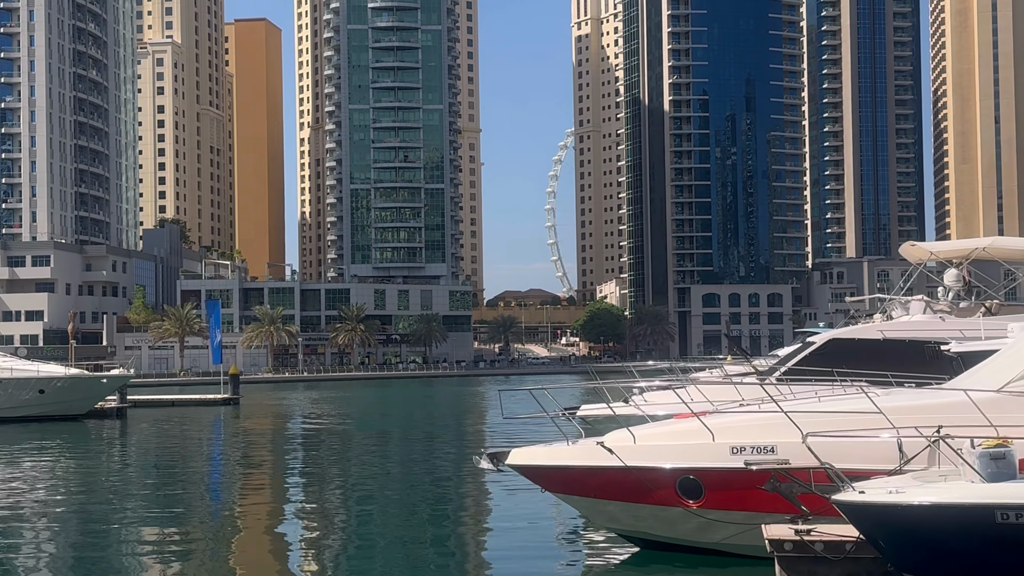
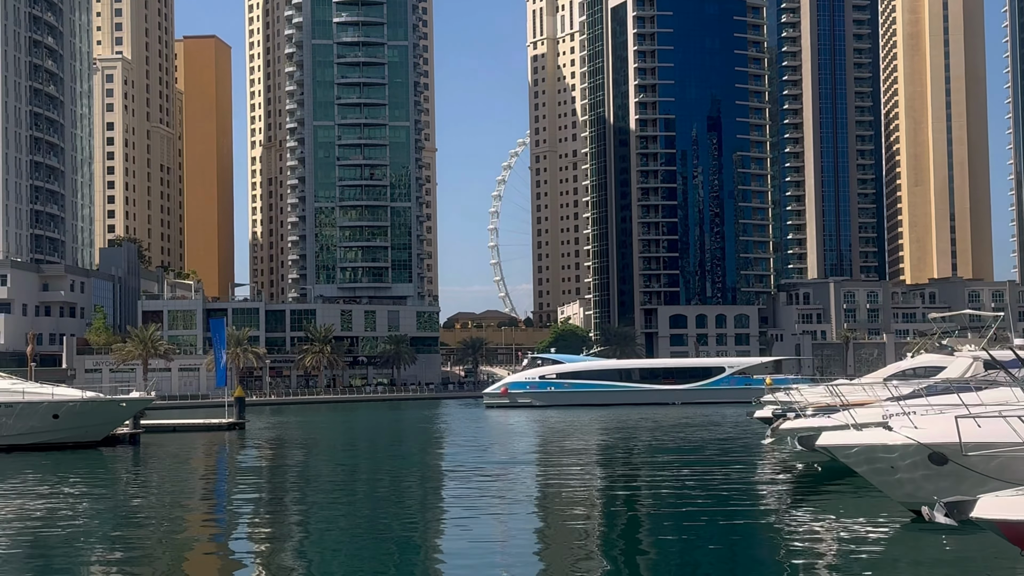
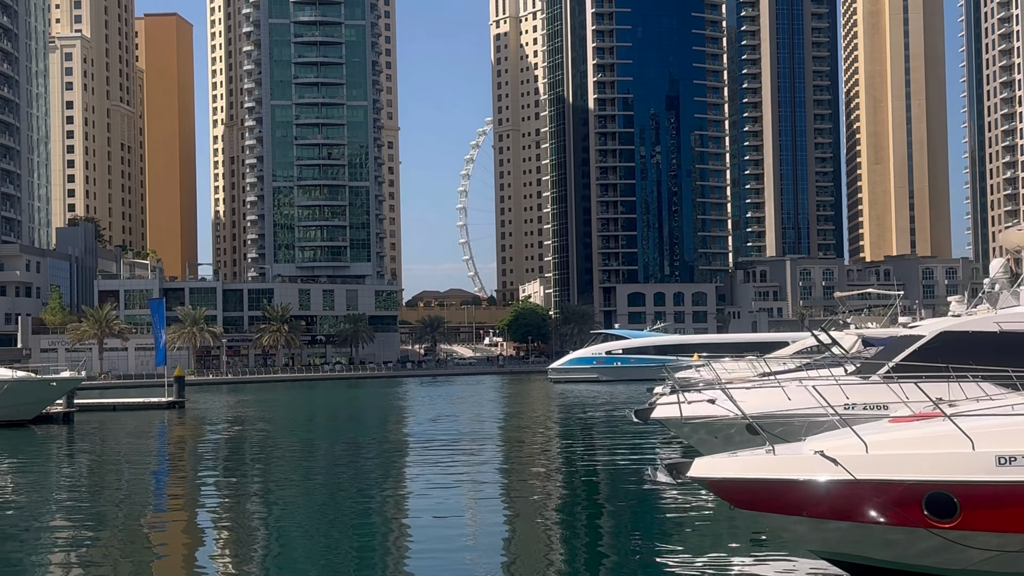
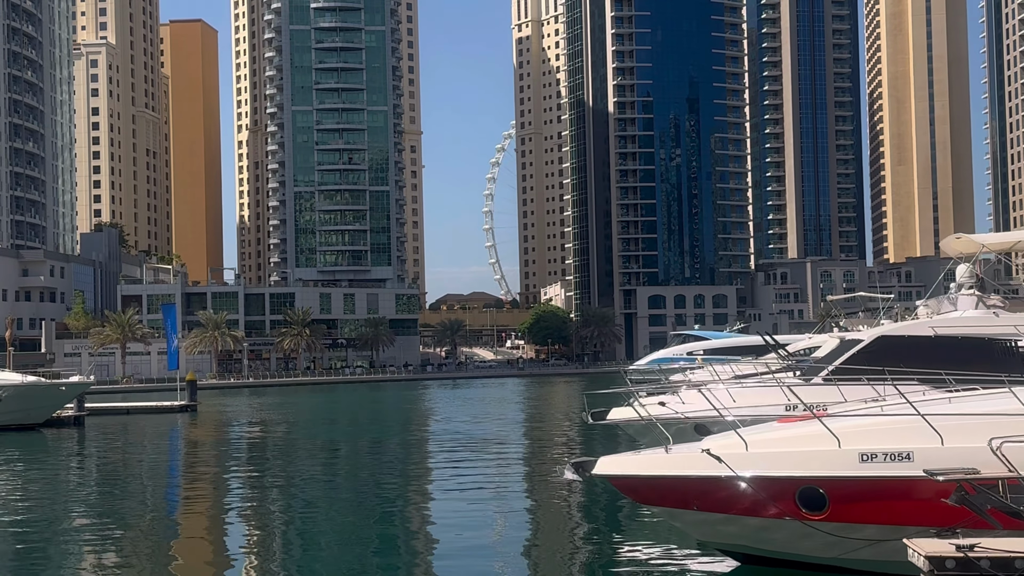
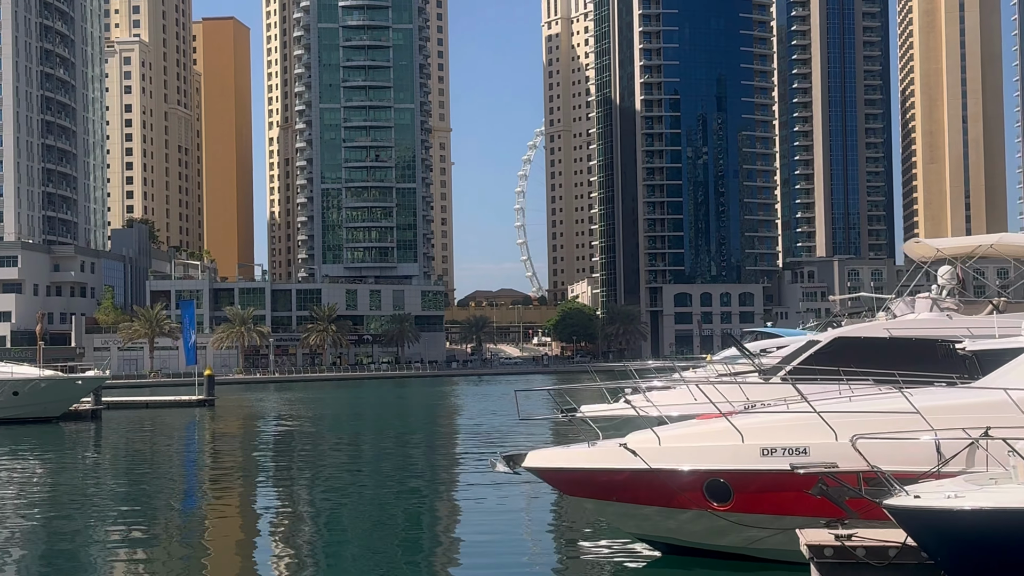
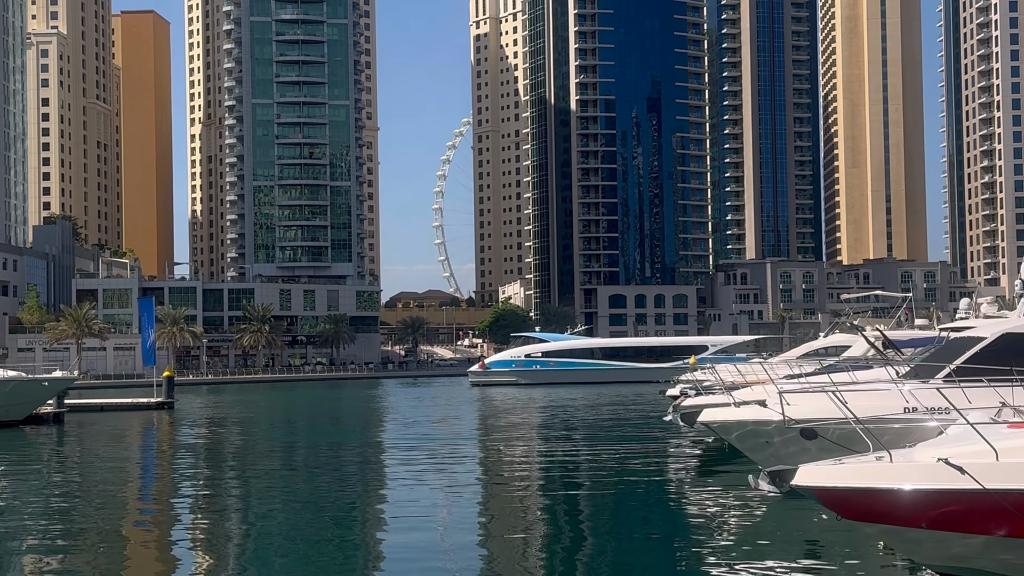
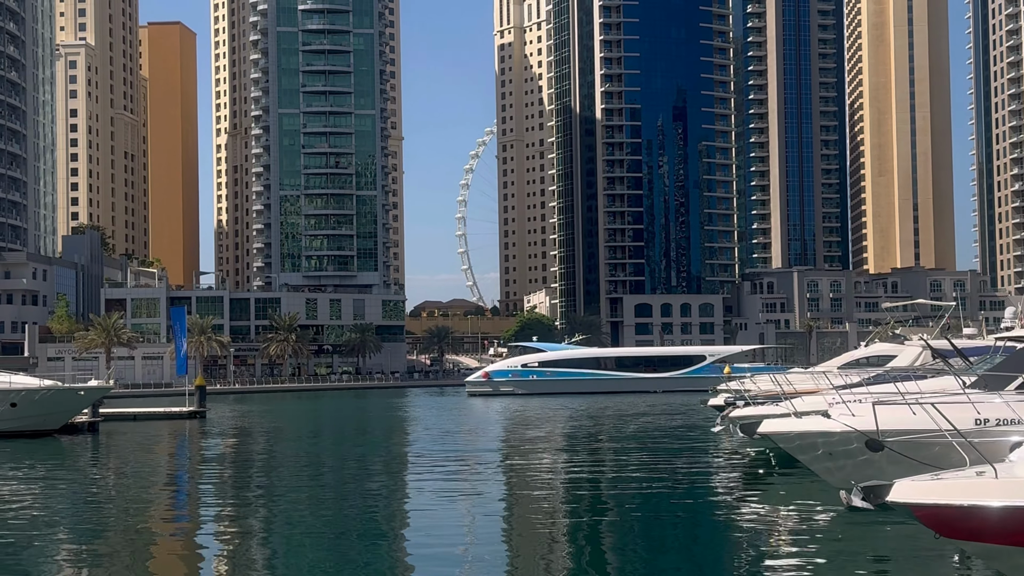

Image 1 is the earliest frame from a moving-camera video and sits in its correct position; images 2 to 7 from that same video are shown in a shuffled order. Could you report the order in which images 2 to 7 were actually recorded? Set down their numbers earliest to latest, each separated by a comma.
5, 4, 3, 6, 7, 2
